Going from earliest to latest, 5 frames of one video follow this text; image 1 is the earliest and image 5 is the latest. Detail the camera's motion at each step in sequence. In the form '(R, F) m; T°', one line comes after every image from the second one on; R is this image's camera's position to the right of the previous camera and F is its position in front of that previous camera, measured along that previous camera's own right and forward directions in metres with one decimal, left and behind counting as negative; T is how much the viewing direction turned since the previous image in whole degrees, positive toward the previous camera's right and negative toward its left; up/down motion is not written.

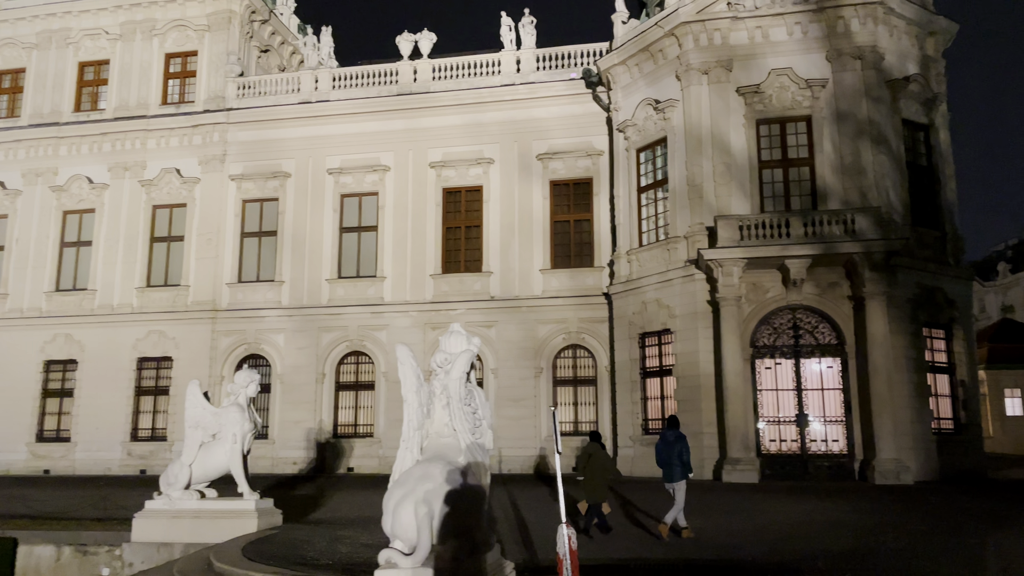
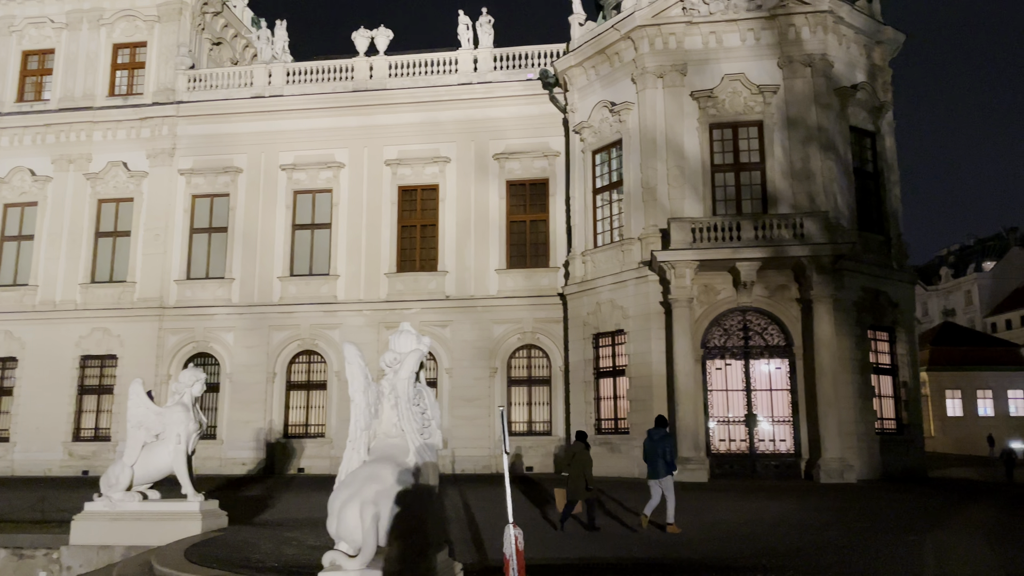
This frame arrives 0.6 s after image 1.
(0.0, 0.0) m; +3°
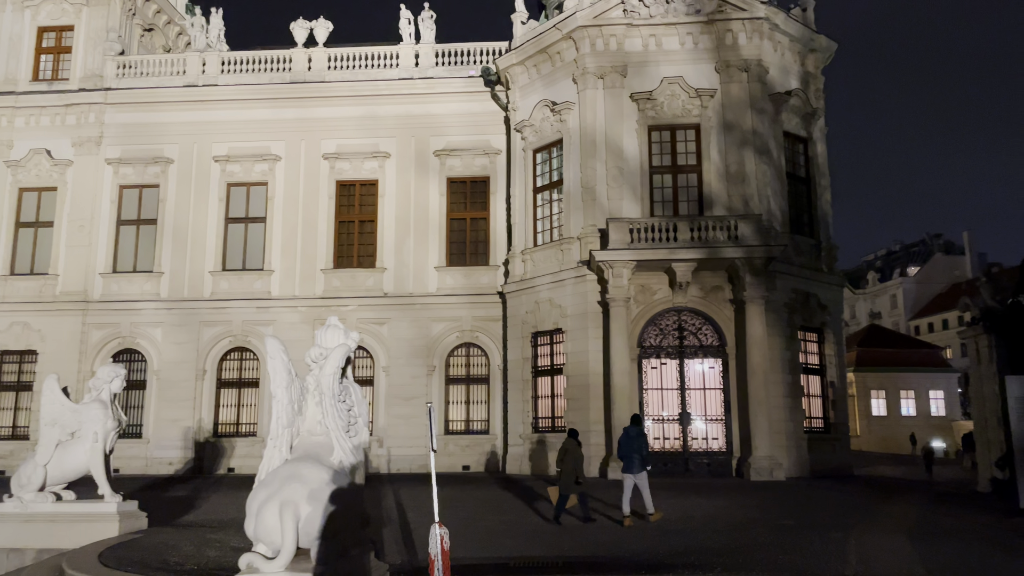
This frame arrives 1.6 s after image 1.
(+0.1, +0.1) m; +4°
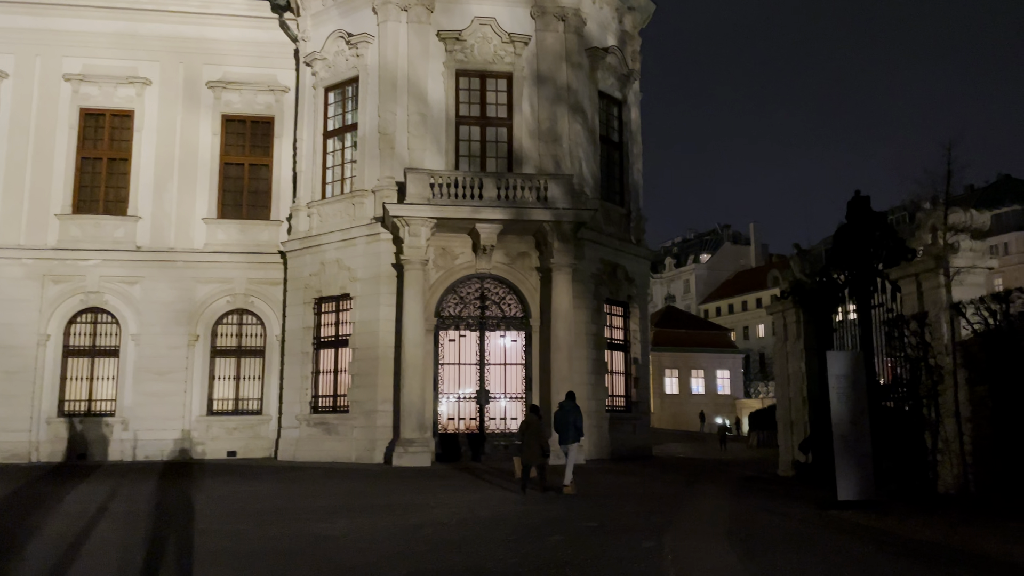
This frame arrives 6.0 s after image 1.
(+0.6, +2.4) m; +13°
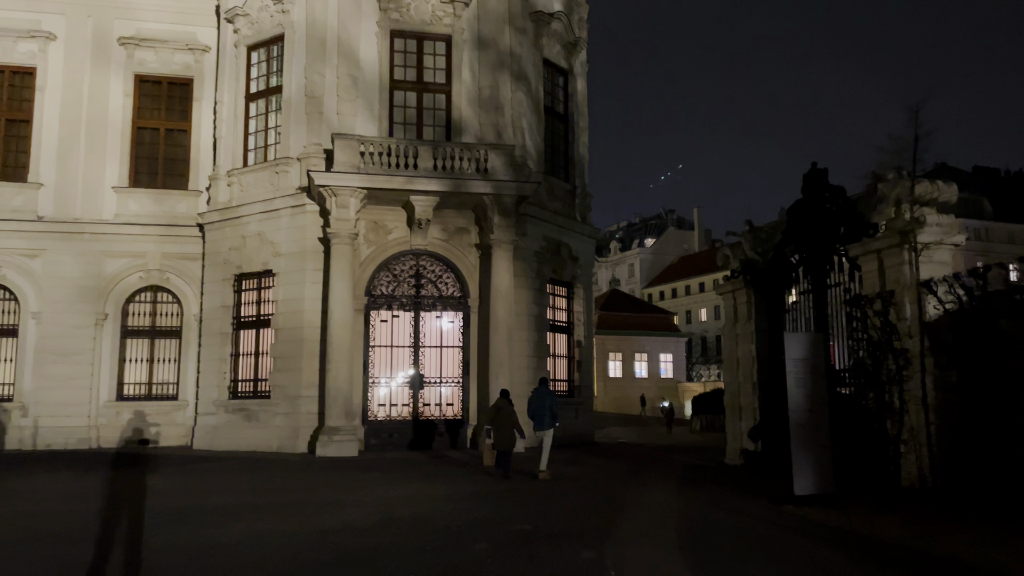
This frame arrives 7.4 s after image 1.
(+0.2, +1.1) m; +4°
